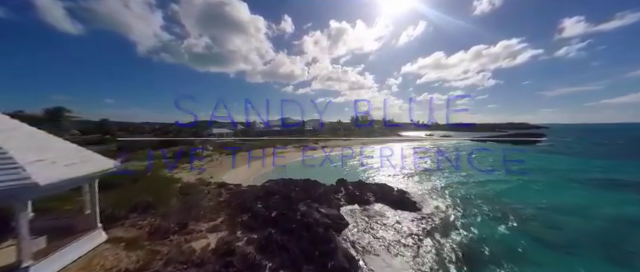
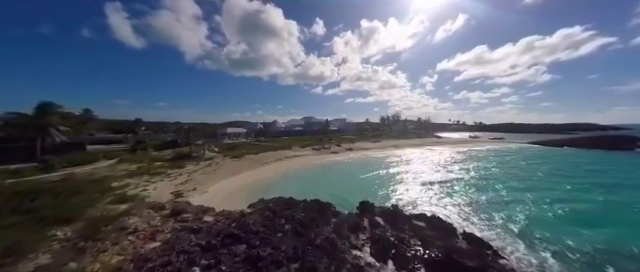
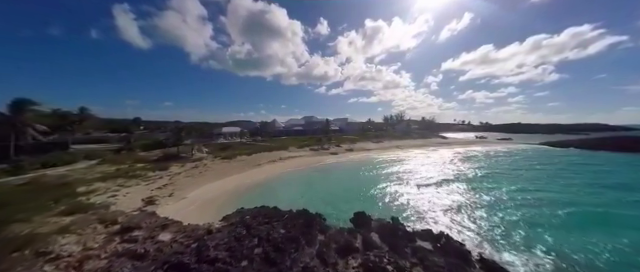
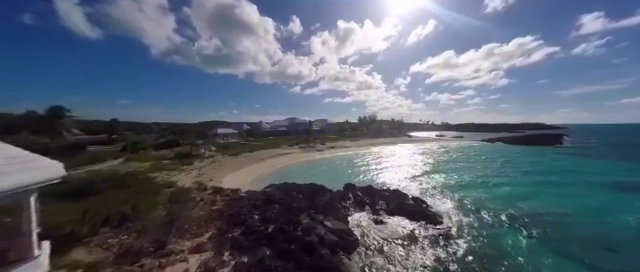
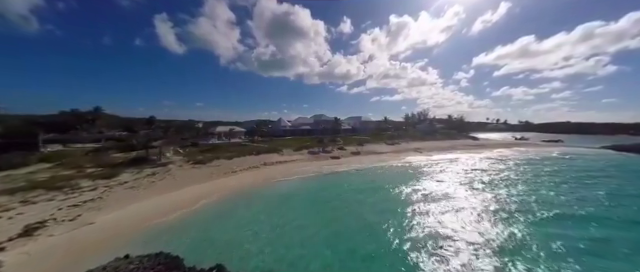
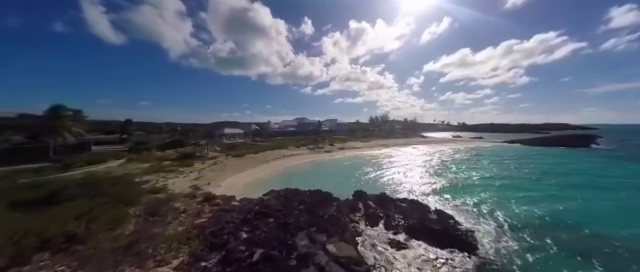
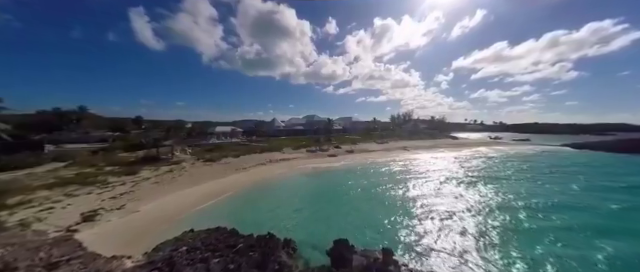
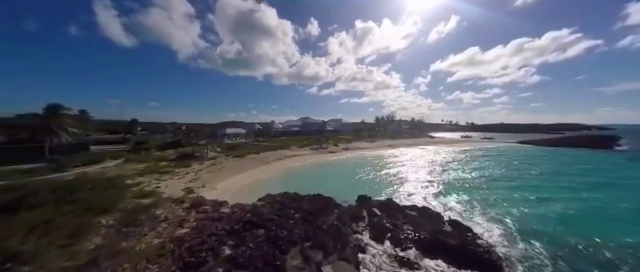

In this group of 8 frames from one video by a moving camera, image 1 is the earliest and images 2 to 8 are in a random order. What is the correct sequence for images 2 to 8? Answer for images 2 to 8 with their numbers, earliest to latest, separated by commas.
4, 6, 8, 2, 3, 7, 5
